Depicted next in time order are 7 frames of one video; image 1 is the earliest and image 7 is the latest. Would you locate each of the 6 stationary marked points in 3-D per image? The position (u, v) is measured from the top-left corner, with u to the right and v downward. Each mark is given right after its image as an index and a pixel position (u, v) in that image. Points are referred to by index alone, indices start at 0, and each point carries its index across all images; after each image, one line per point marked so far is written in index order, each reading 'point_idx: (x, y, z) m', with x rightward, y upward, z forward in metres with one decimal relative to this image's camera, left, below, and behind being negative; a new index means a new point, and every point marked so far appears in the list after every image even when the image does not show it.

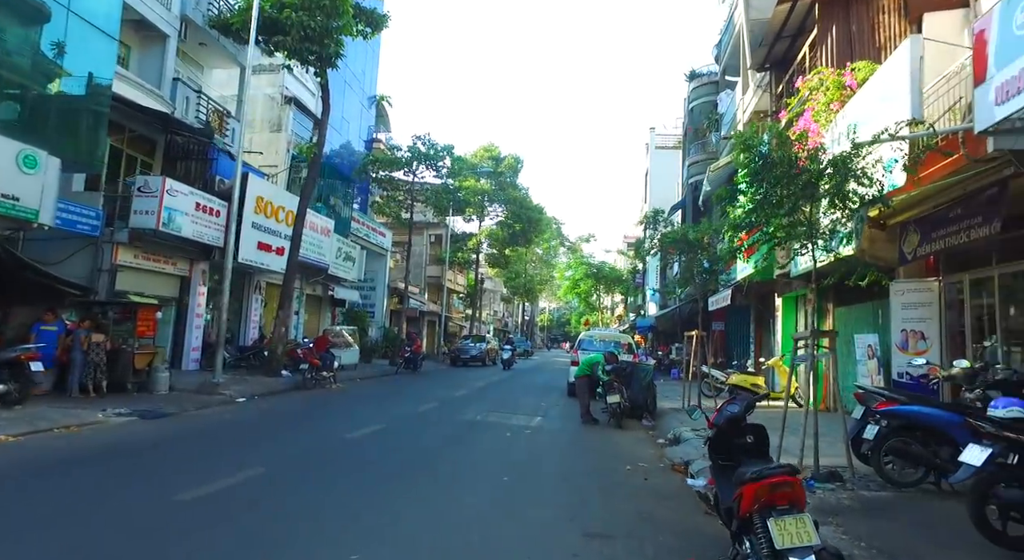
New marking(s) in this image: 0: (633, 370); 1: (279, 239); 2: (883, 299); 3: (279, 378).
0: (+2.5, -1.8, +13.2) m
1: (-6.8, +1.2, +18.7) m
2: (+6.6, -0.3, +11.5) m
3: (-5.9, -2.5, +16.5) m
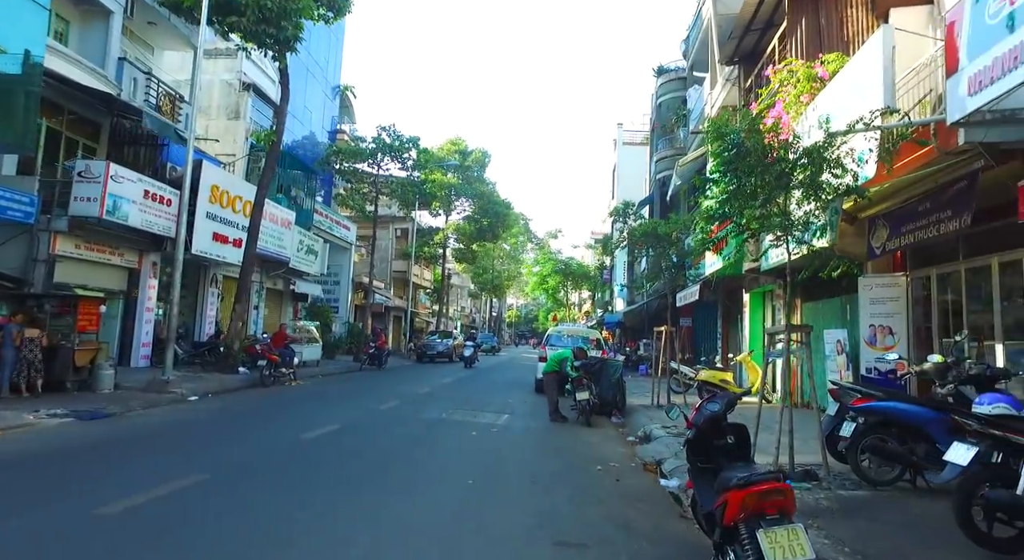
0: (+1.8, -1.7, +12.9) m
1: (-7.7, +1.4, +18.0) m
2: (+6.0, -0.2, +11.4) m
3: (-6.8, -2.3, +15.8) m
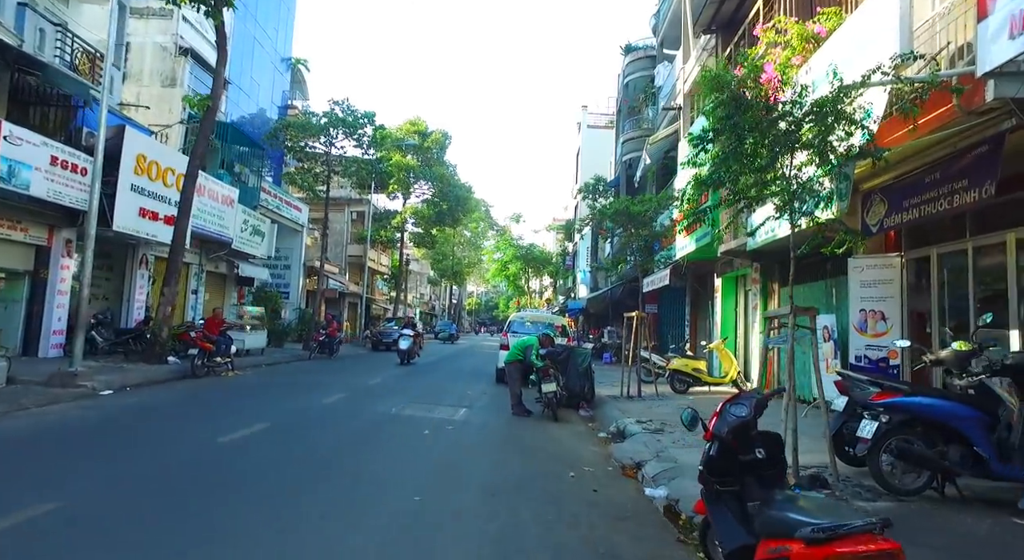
0: (+1.0, -1.3, +11.9) m
1: (-8.7, +1.9, +16.3) m
2: (+5.3, +0.1, +10.6) m
3: (-7.7, -1.9, +14.3) m
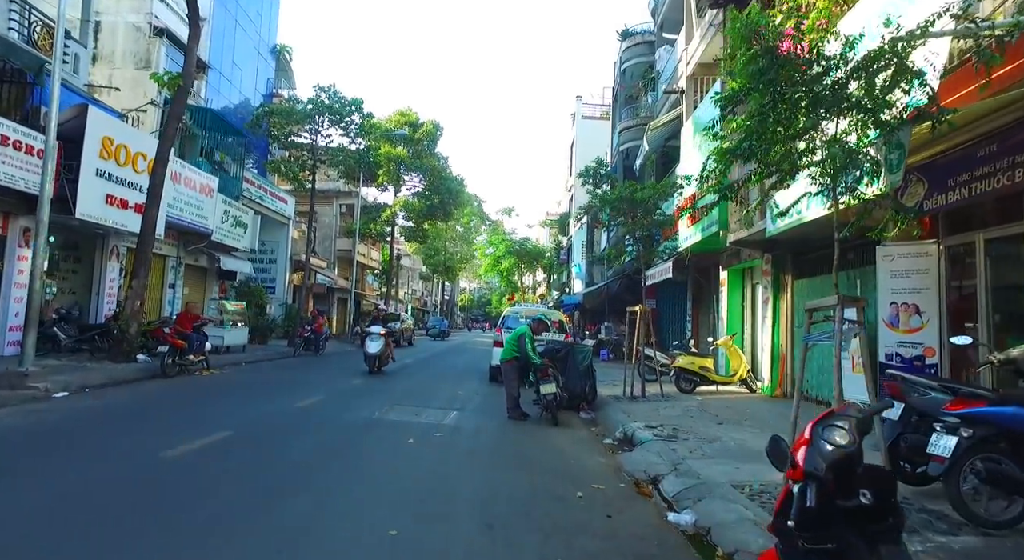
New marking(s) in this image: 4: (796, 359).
0: (+1.0, -1.2, +11.0) m
1: (-8.8, +2.0, +15.2) m
2: (+5.3, +0.2, +9.8) m
3: (-7.8, -1.7, +13.2) m
4: (+5.3, -1.5, +12.1) m
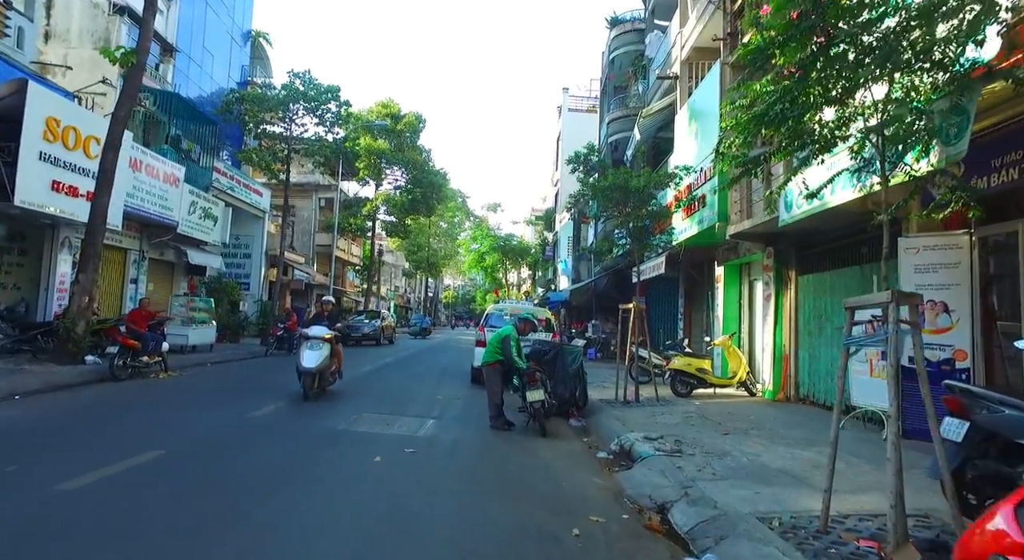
0: (+0.7, -1.1, +10.0) m
1: (-9.2, +2.2, +14.0) m
2: (+5.0, +0.3, +8.9) m
3: (-8.1, -1.6, +12.1) m
4: (+5.0, -1.4, +11.3) m
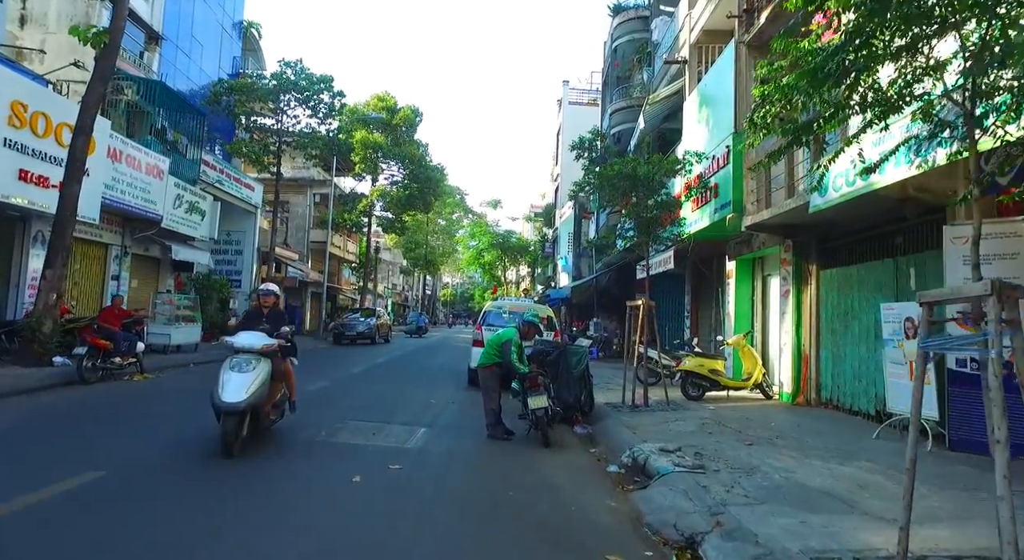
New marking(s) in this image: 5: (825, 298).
0: (+0.7, -1.0, +9.2) m
1: (-9.2, +2.3, +13.2) m
2: (+5.0, +0.3, +8.1) m
3: (-8.1, -1.5, +11.2) m
4: (+5.0, -1.3, +10.5) m
5: (+5.1, -0.3, +10.5) m
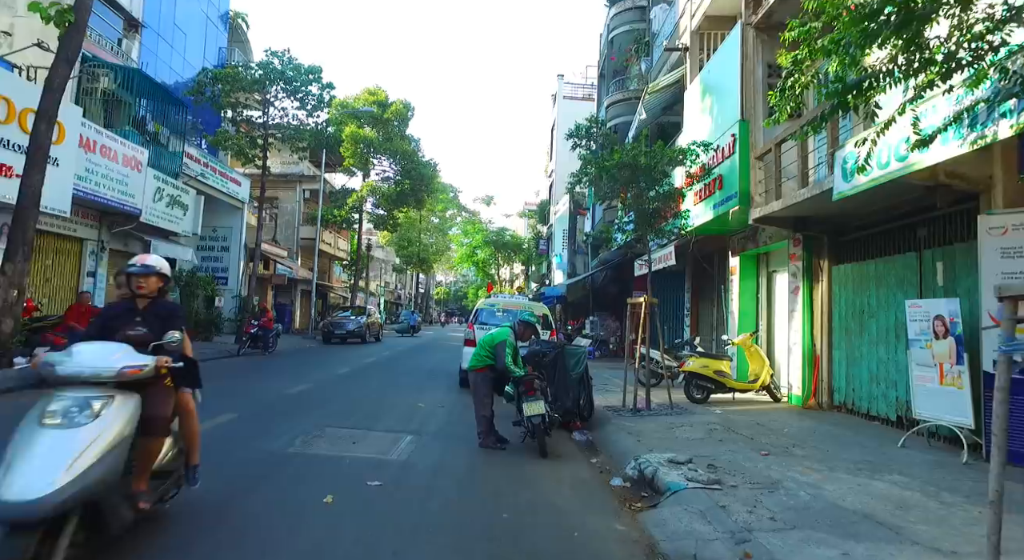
0: (+0.6, -1.0, +8.5) m
1: (-9.3, +2.3, +12.4) m
2: (+5.0, +0.4, +7.4) m
3: (-8.2, -1.4, +10.5) m
4: (+4.9, -1.2, +9.8) m
5: (+5.0, -0.2, +9.9) m
